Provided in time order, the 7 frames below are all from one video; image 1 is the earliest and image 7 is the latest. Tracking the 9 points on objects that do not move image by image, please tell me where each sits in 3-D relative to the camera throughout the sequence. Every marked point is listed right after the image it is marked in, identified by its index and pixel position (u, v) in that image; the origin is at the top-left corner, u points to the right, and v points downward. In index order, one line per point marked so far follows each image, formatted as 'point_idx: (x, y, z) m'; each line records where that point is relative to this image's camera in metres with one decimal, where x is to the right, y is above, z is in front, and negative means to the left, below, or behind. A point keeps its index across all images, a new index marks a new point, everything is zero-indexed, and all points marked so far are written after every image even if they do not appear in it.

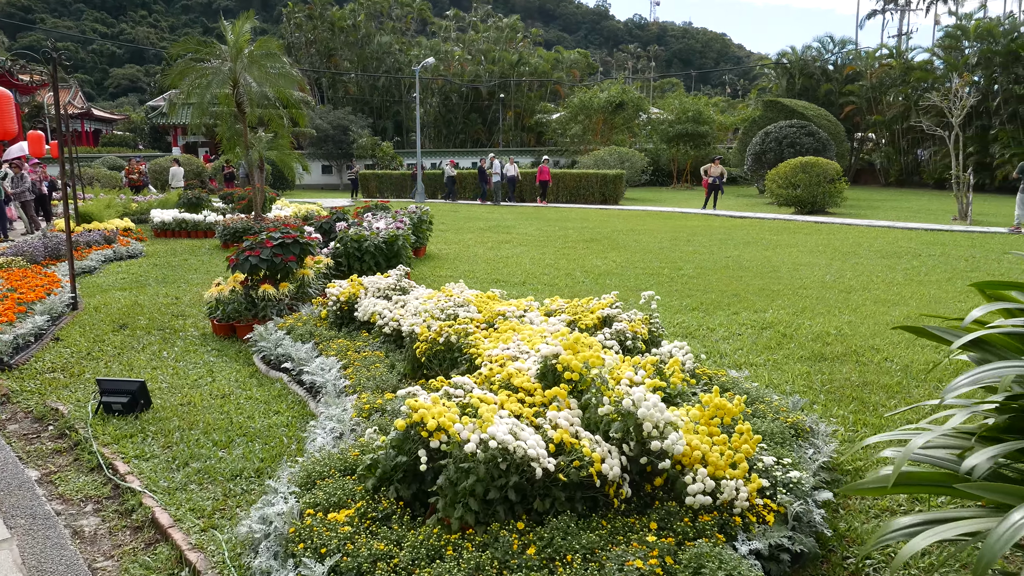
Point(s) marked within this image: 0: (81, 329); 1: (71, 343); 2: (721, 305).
0: (-3.0, -0.3, +5.3) m
1: (-2.8, -0.4, +4.8) m
2: (+1.6, -0.1, +6.0) m
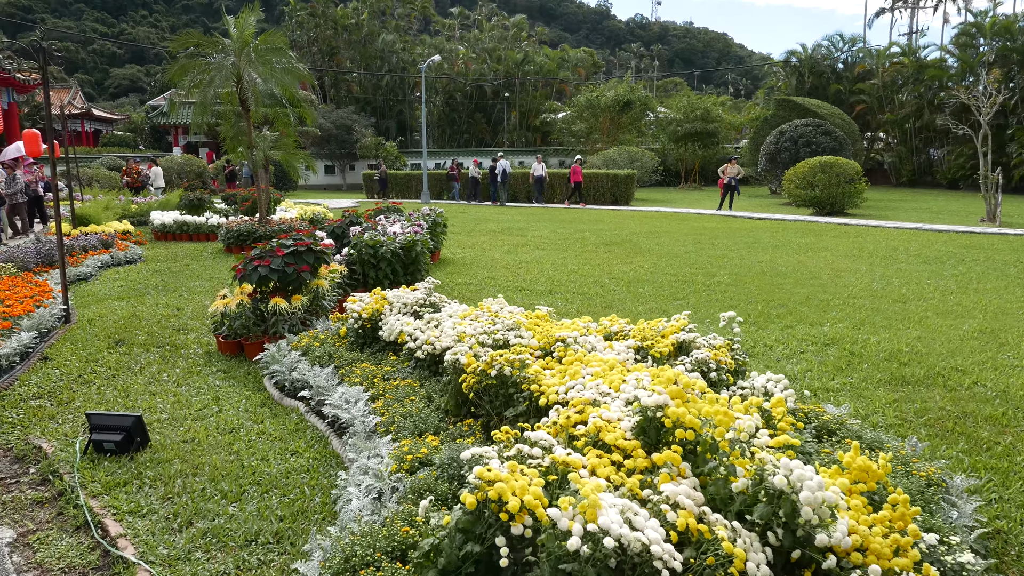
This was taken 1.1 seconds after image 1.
0: (-2.7, -0.4, +4.8) m
1: (-2.6, -0.4, +4.3) m
2: (+1.8, -0.2, +5.5) m
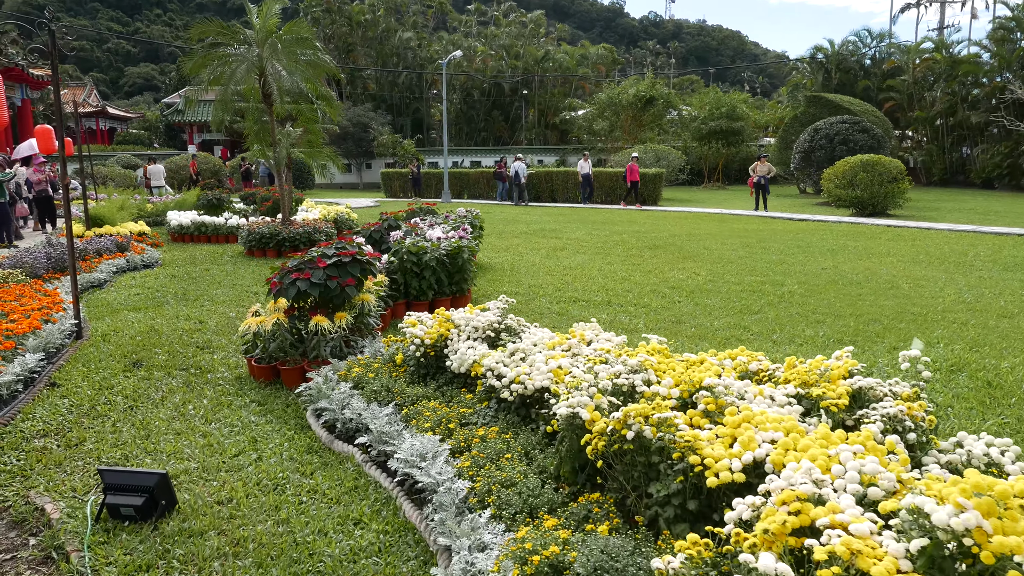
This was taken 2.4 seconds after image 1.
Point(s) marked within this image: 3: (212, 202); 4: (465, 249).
0: (-2.3, -0.4, +4.2) m
1: (-2.2, -0.5, +3.8) m
2: (+2.3, -0.3, +4.8) m
3: (-4.7, +1.3, +11.9) m
4: (-0.4, +0.3, +5.7) m
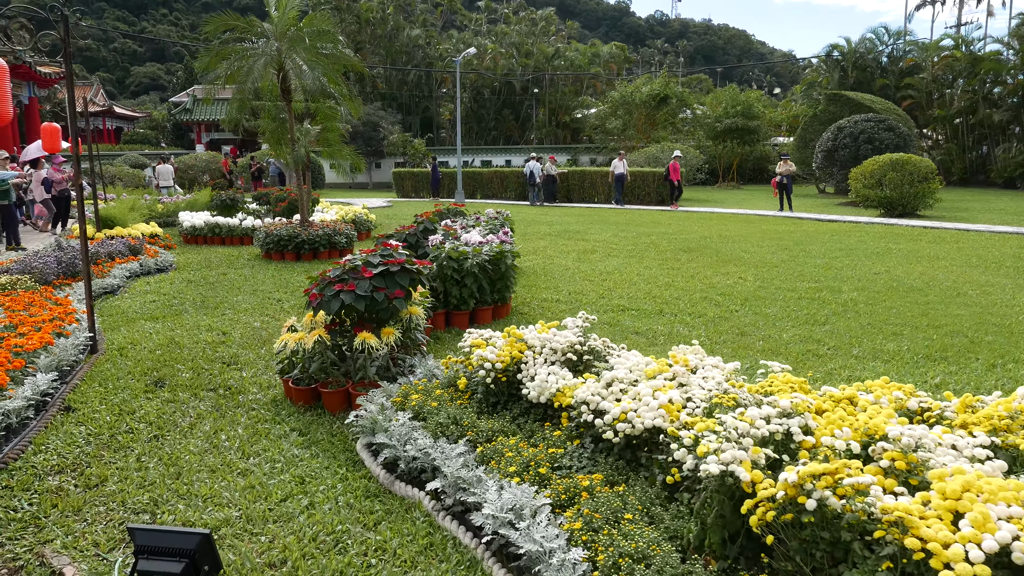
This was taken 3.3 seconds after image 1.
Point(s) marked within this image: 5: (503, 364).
0: (-2.0, -0.5, +3.8) m
1: (-1.8, -0.6, +3.4) m
2: (+2.6, -0.4, +4.4) m
3: (-4.3, +1.3, +11.5) m
4: (0.0, +0.2, +5.3) m
5: (0.0, -0.3, +2.8) m
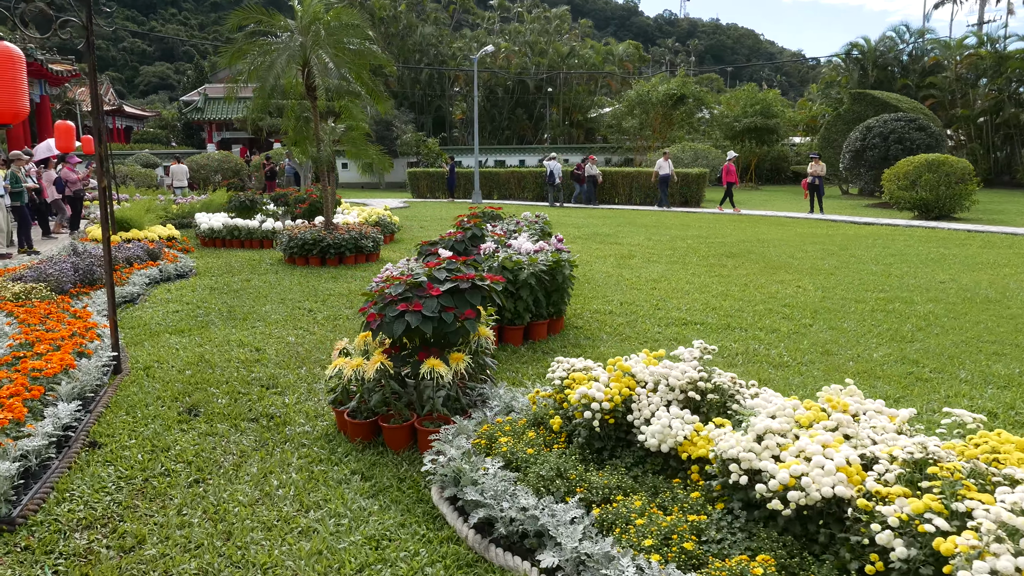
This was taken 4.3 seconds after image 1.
0: (-1.7, -0.6, +3.3) m
1: (-1.5, -0.6, +2.9) m
2: (+2.9, -0.5, +3.9) m
3: (-3.9, +1.2, +11.1) m
4: (+0.3, +0.2, +4.9) m
5: (+0.3, -0.4, +2.4) m
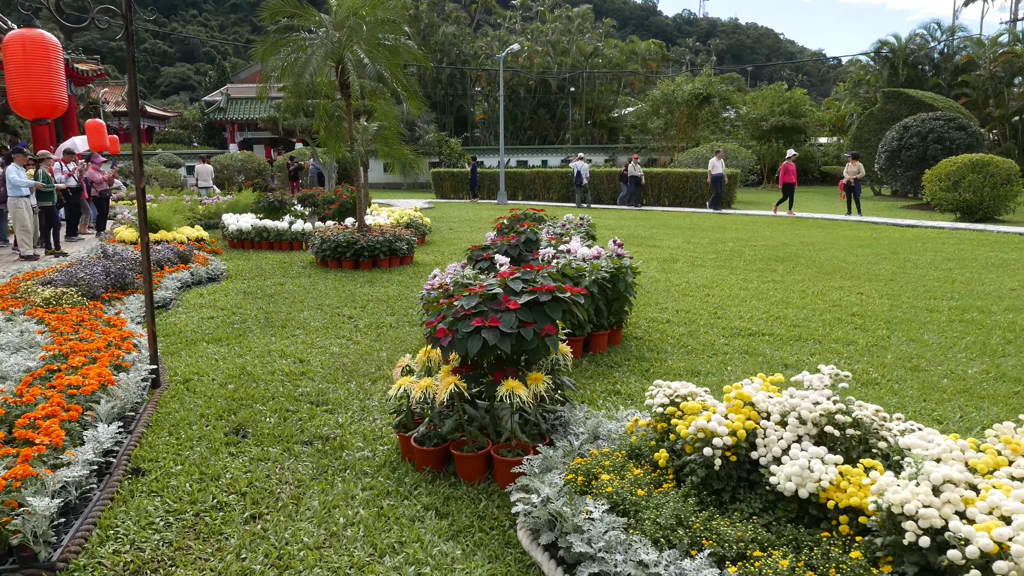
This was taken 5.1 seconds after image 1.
0: (-1.4, -0.6, +3.1) m
1: (-1.2, -0.7, +2.7) m
2: (+3.2, -0.5, +3.5) m
3: (-3.4, +1.2, +10.9) m
4: (+0.7, +0.1, +4.5) m
5: (+0.6, -0.4, +2.1) m
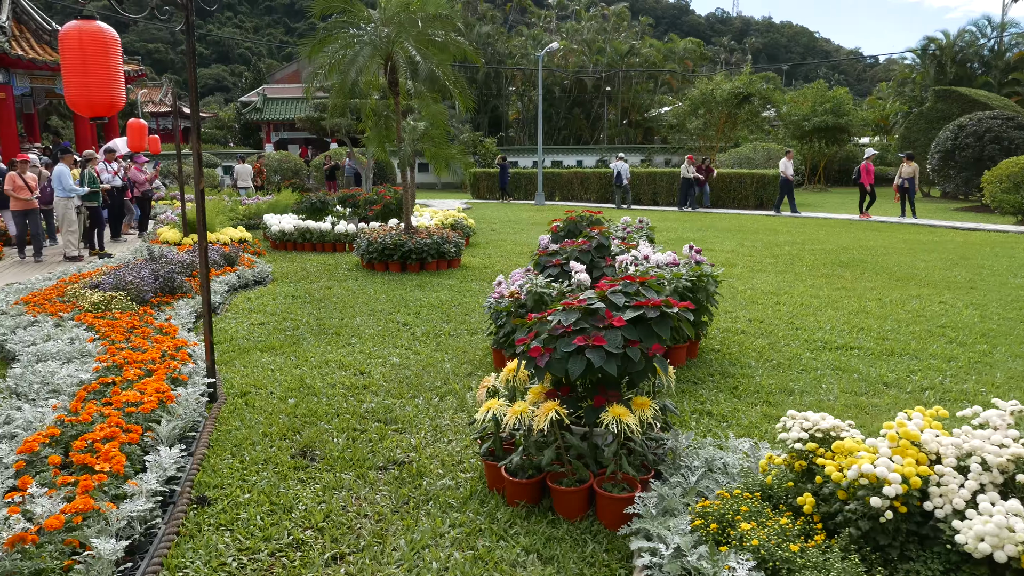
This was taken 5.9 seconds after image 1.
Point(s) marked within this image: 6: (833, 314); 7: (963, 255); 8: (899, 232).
0: (-1.0, -0.6, +2.8) m
1: (-0.9, -0.7, +2.4) m
2: (+3.6, -0.6, +3.1) m
3: (-2.8, +1.2, +10.7) m
4: (+1.1, +0.1, +4.2) m
5: (+0.9, -0.5, +1.8) m
6: (+2.3, -0.2, +5.6) m
7: (+5.2, +0.4, +8.8) m
8: (+5.8, +0.8, +11.4) m
